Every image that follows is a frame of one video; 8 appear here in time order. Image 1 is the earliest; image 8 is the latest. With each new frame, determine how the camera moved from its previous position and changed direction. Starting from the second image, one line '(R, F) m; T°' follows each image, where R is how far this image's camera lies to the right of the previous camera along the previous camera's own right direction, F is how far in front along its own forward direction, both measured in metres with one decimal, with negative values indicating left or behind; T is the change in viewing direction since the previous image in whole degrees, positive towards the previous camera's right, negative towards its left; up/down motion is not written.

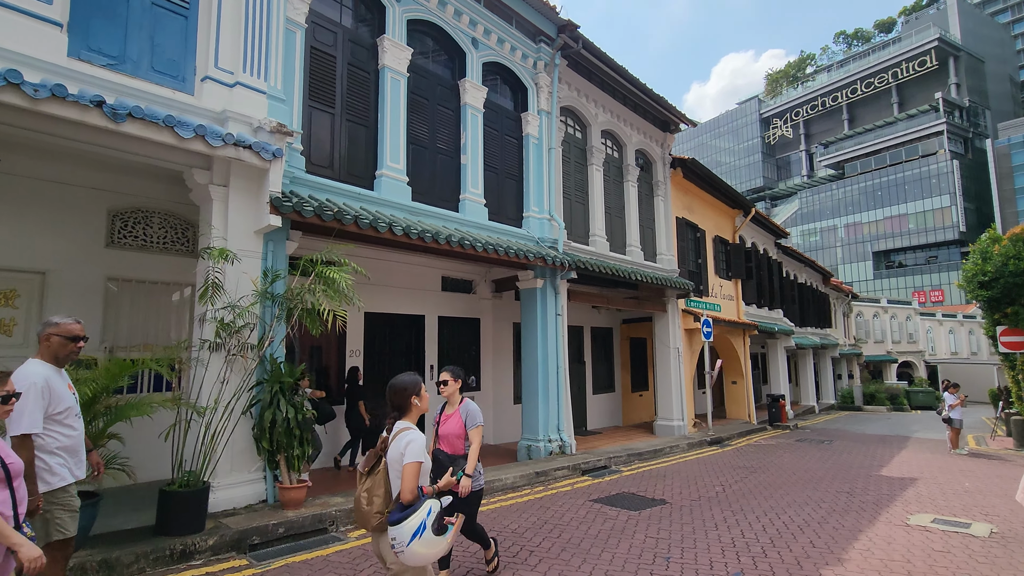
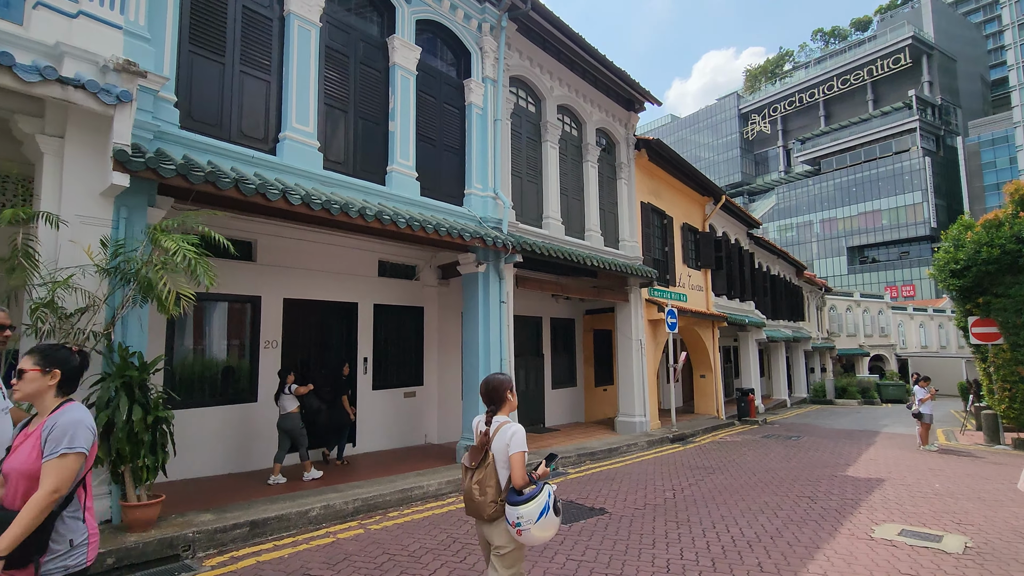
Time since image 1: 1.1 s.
(+0.7, +0.9) m; +2°
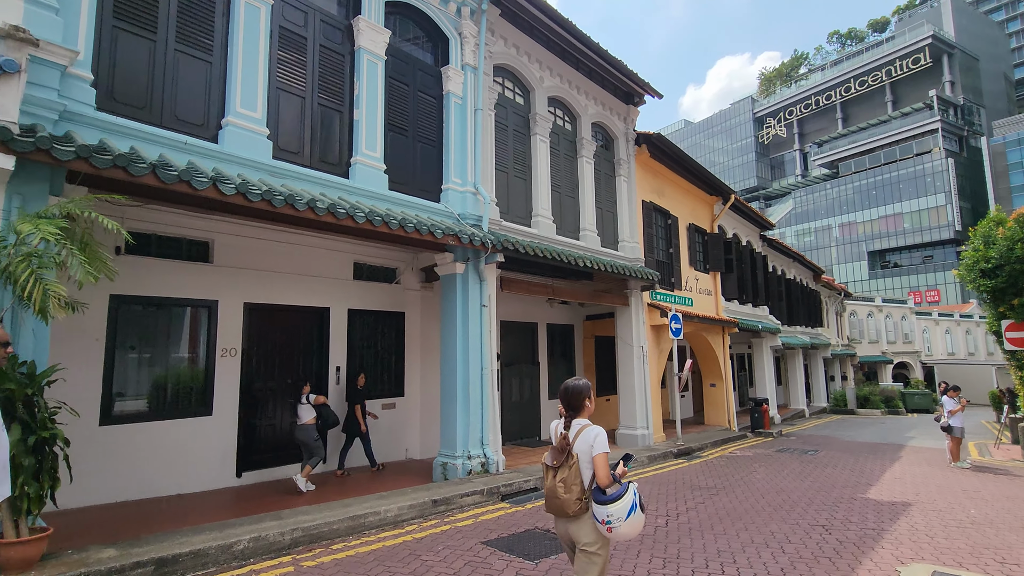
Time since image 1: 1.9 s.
(+0.5, +0.7) m; -2°
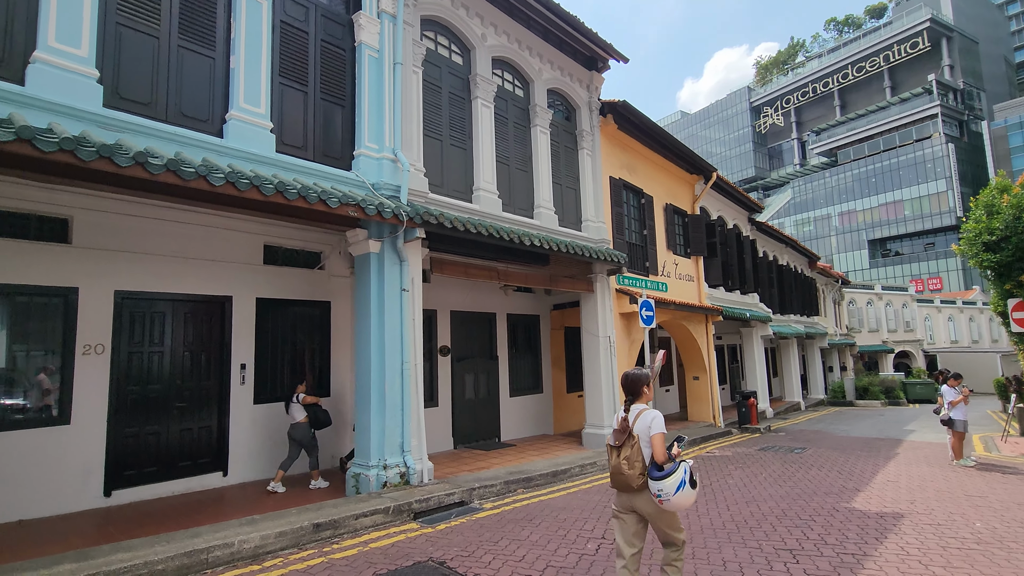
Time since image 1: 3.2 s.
(+1.0, +1.2) m; 0°
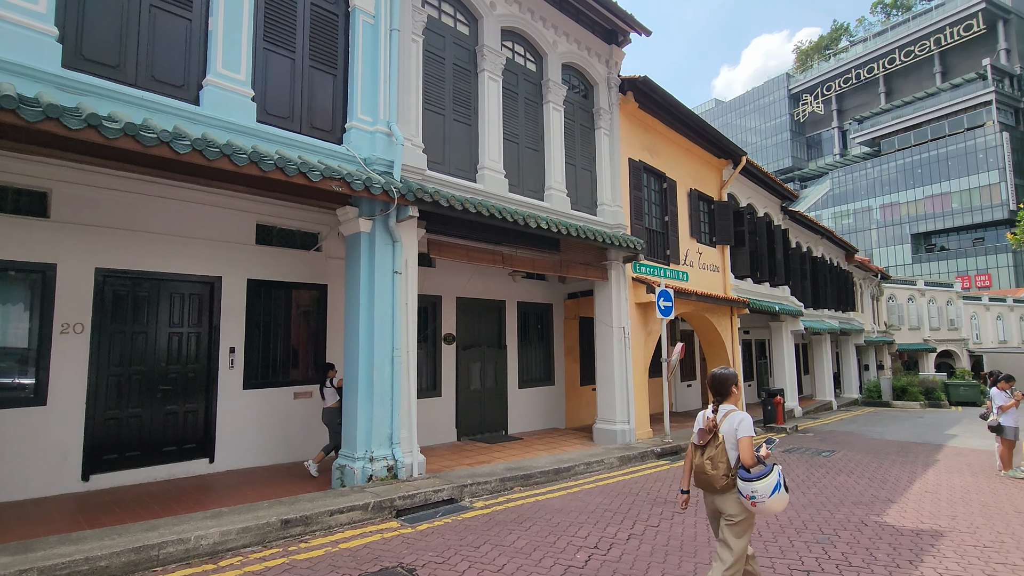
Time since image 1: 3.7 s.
(+0.4, +0.5) m; -3°
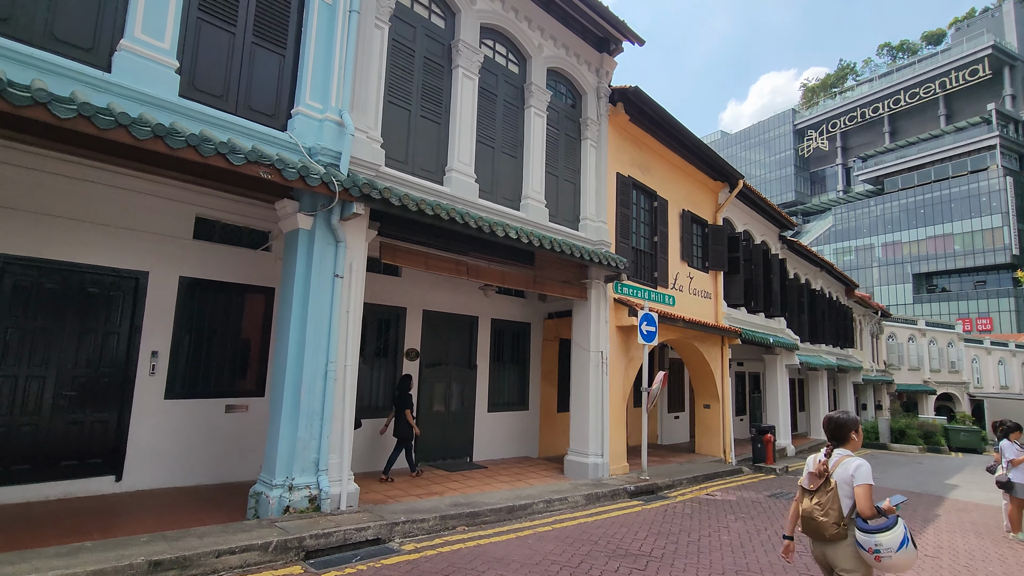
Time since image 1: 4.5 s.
(+0.5, +0.7) m; 0°
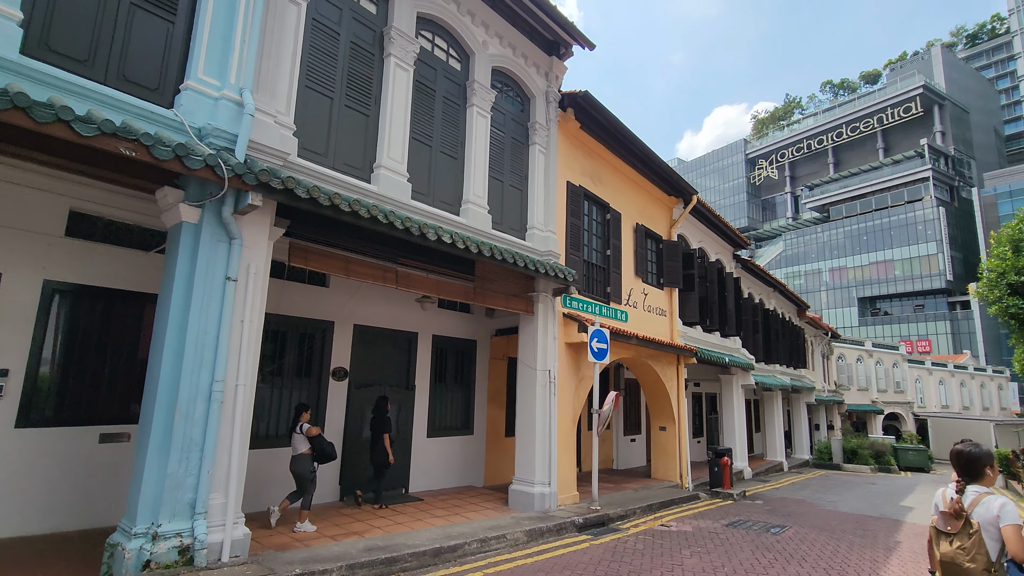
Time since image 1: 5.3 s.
(+0.4, +0.7) m; +4°
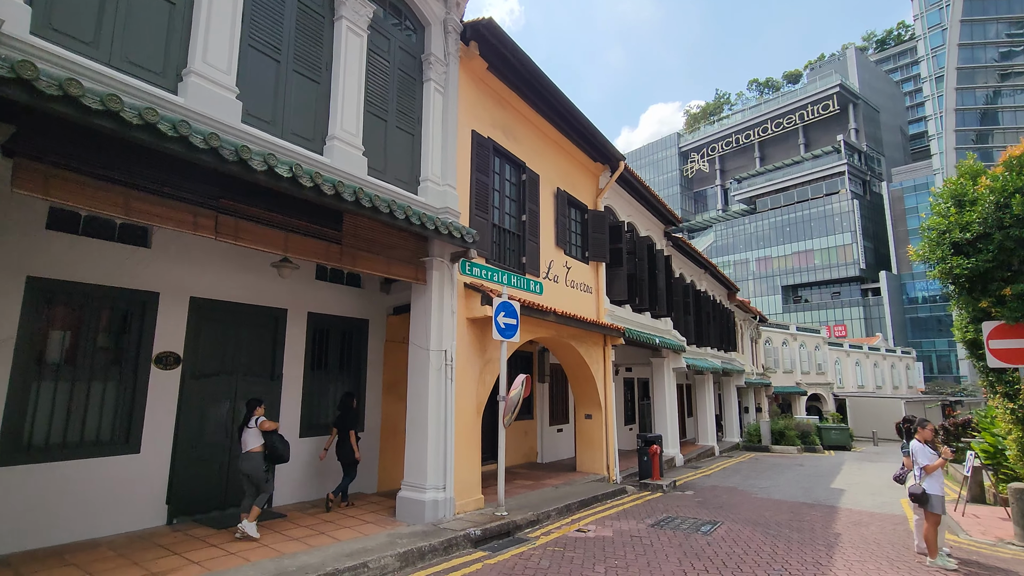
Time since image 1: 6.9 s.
(+0.8, +1.5) m; +6°
